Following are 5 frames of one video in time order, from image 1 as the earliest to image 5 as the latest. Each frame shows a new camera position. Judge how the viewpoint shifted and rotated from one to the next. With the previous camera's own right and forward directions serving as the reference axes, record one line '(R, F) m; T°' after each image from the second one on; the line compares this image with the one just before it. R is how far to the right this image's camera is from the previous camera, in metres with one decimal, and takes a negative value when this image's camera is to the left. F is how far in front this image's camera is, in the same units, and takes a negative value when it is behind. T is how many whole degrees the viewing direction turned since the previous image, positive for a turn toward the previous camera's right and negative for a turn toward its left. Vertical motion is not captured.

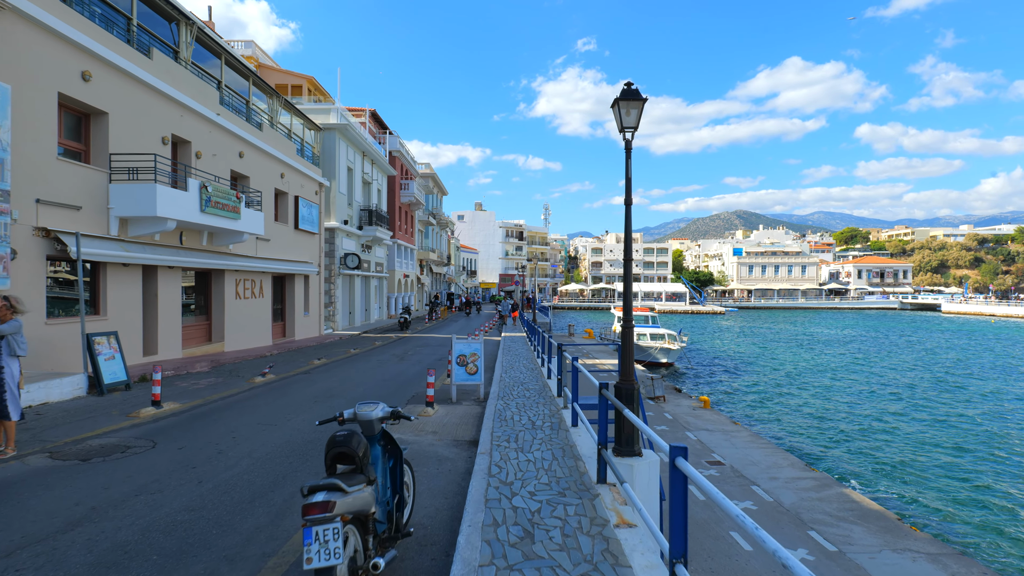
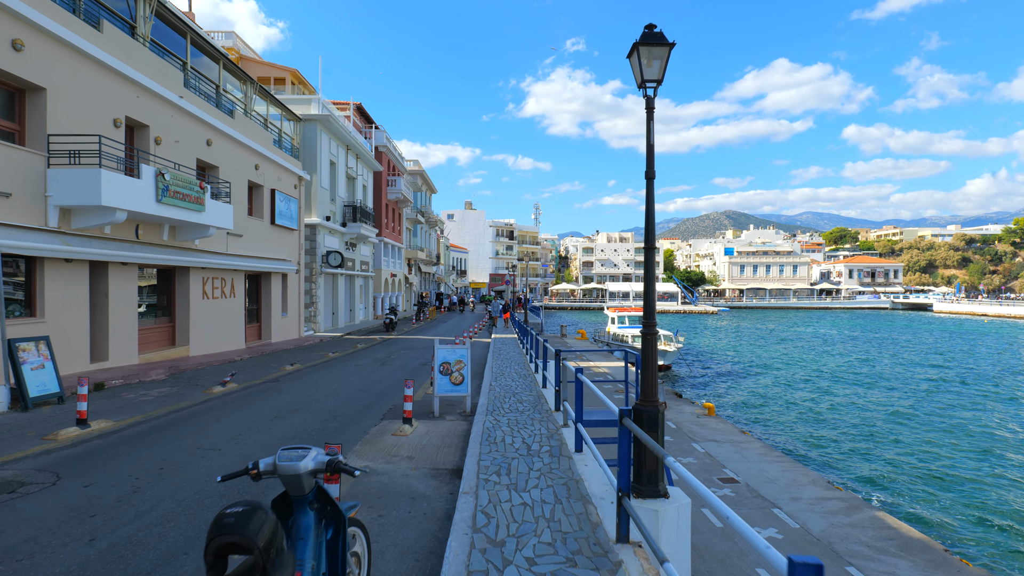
(0.0, +1.2) m; +1°
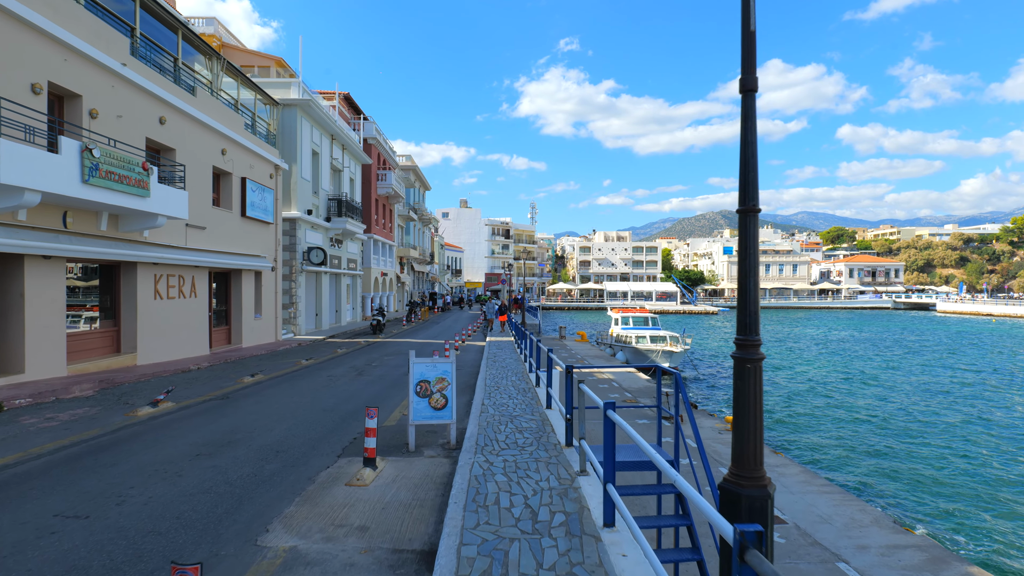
(0.0, +1.9) m; 0°
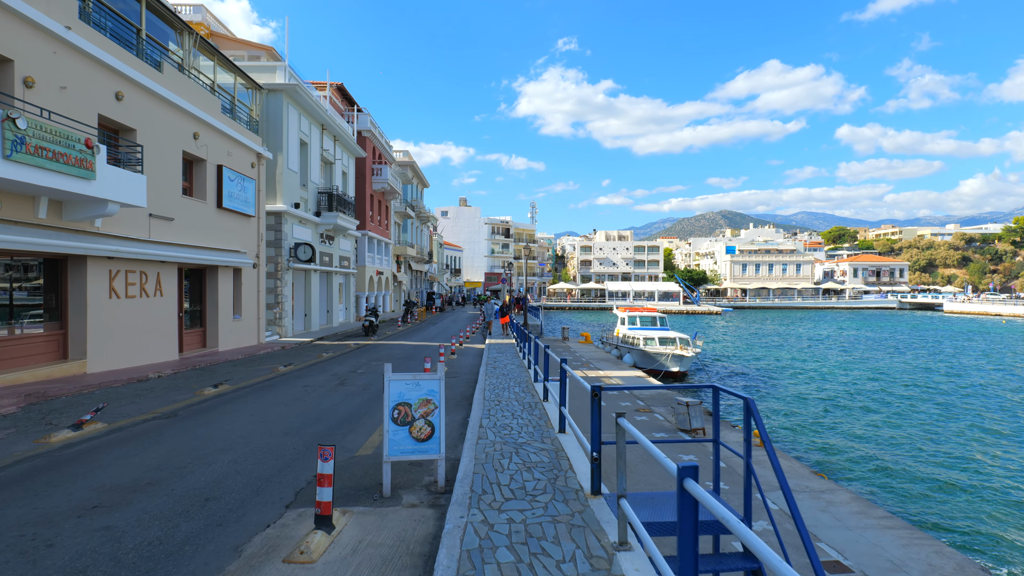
(-0.1, +1.6) m; 0°
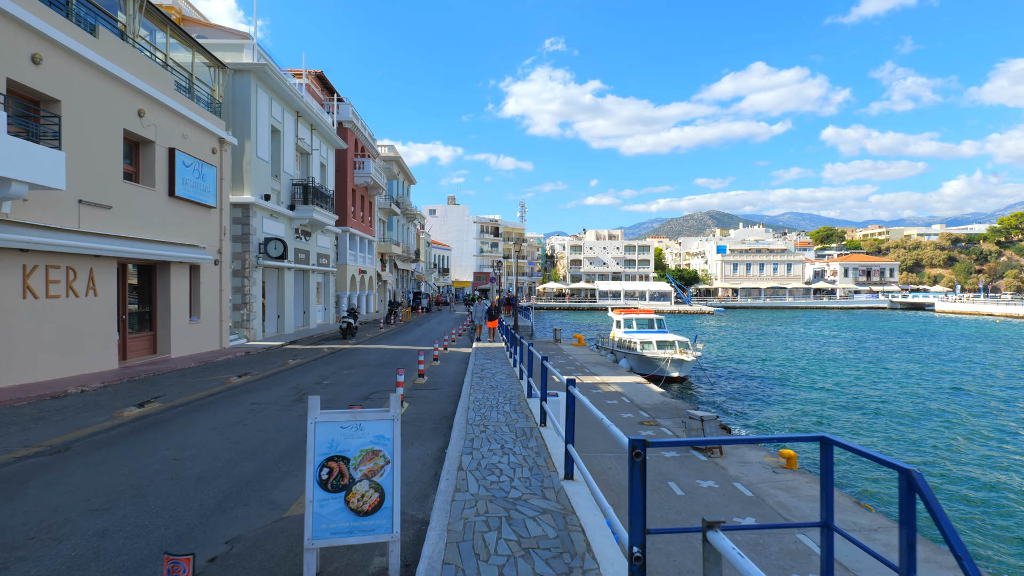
(0.0, +1.7) m; +1°
